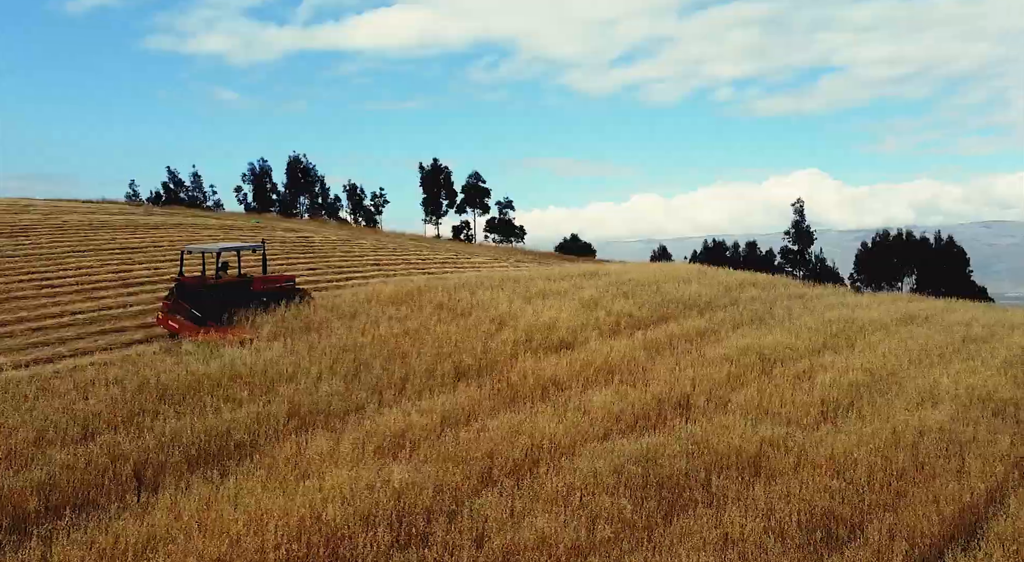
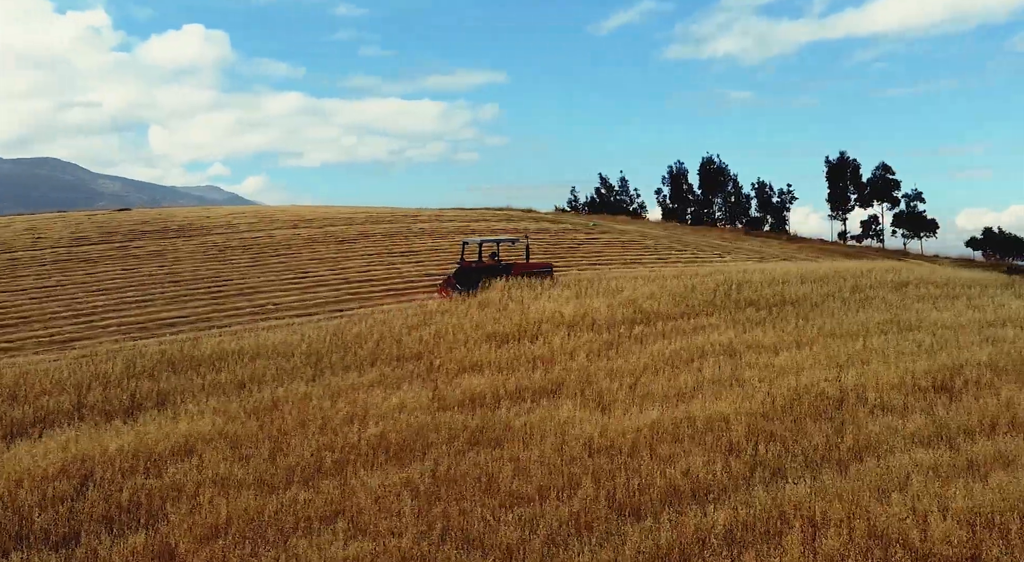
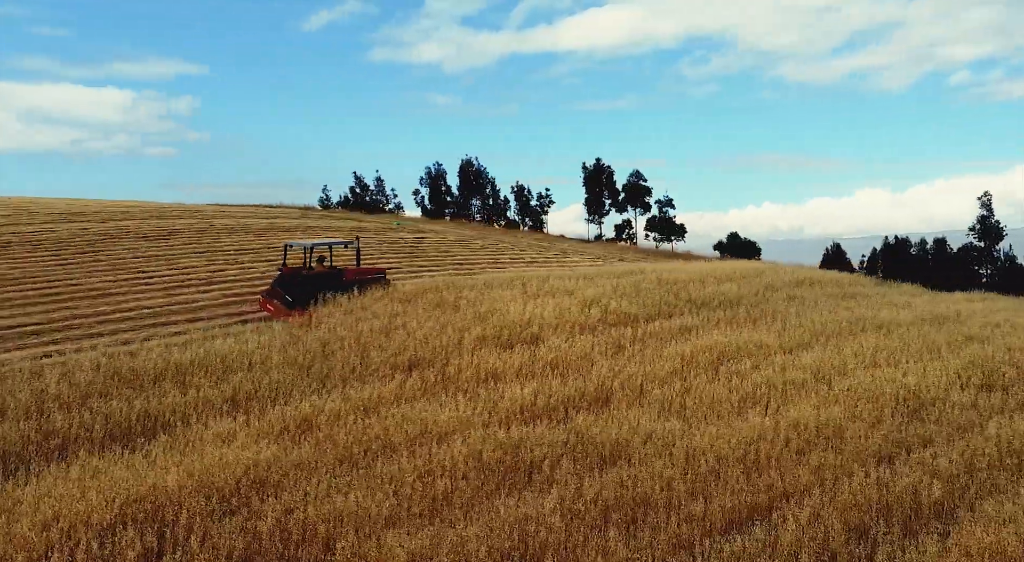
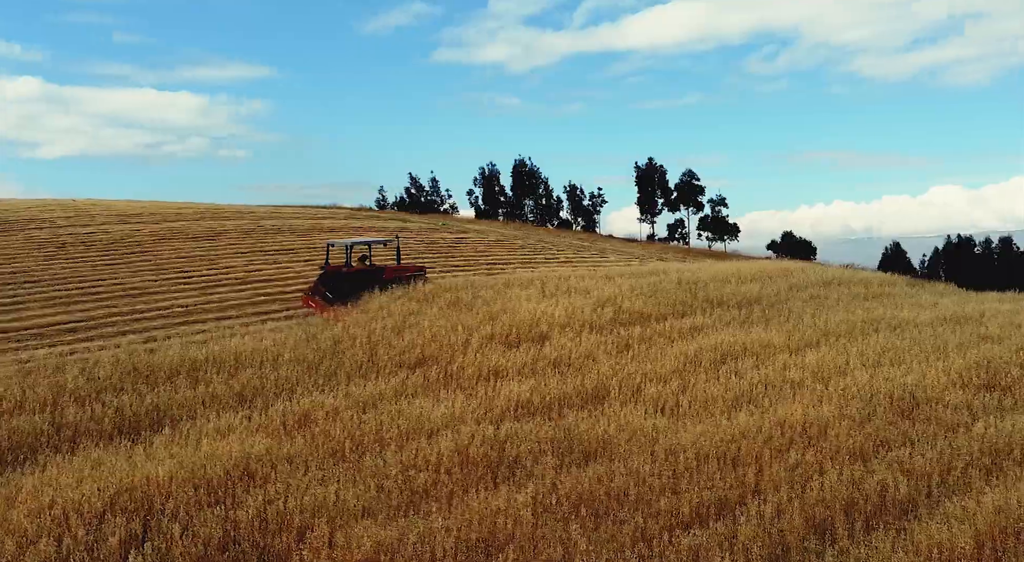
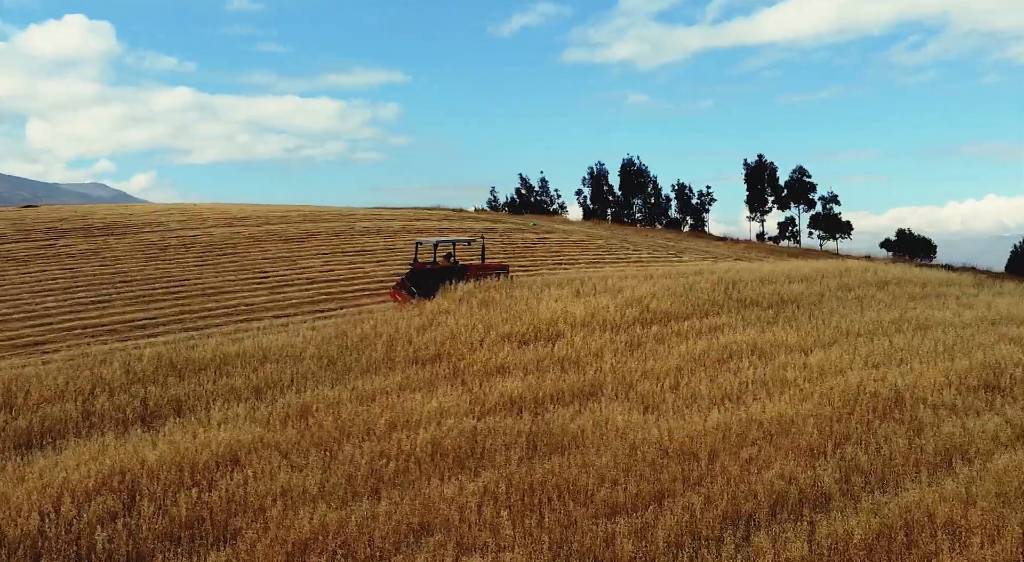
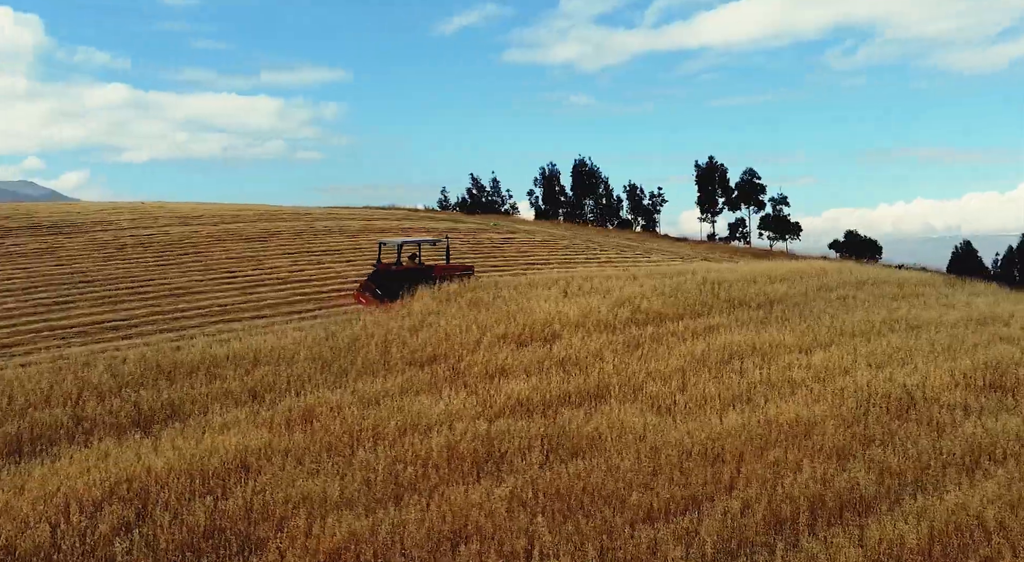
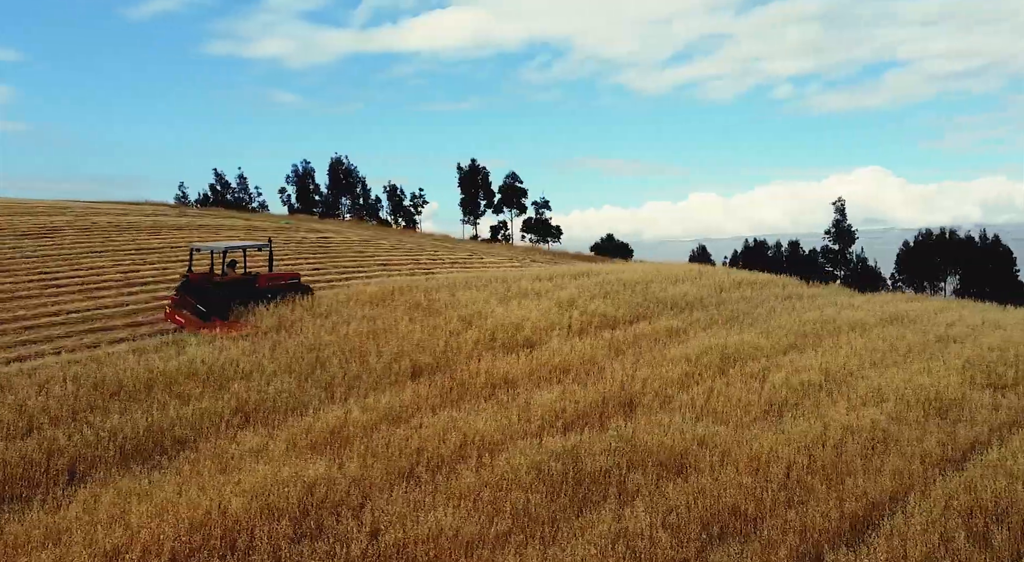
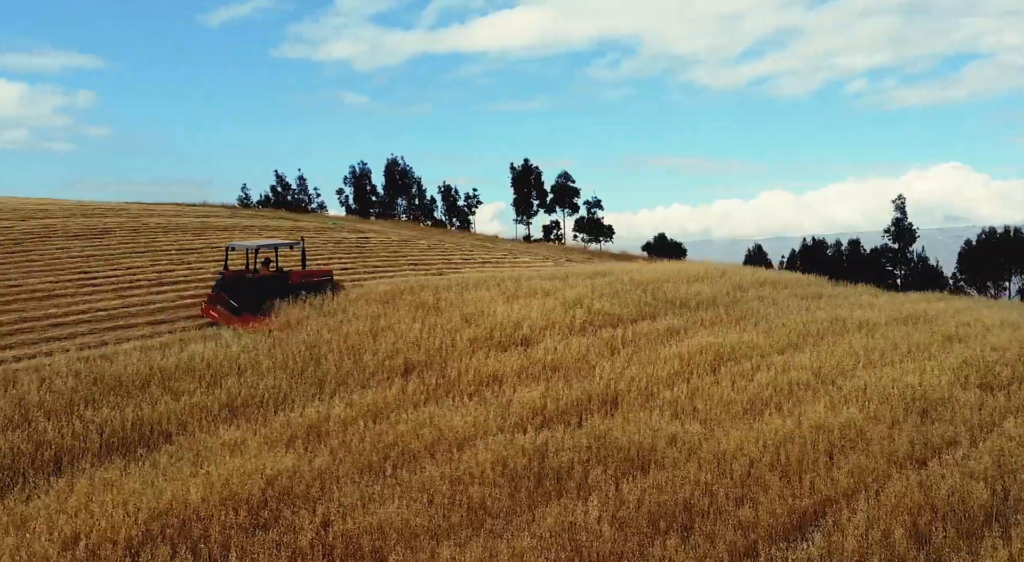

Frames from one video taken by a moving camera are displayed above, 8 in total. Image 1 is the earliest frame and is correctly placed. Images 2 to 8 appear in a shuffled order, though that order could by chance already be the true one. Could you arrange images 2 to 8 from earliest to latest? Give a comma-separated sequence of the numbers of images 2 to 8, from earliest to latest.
7, 8, 3, 4, 6, 5, 2
